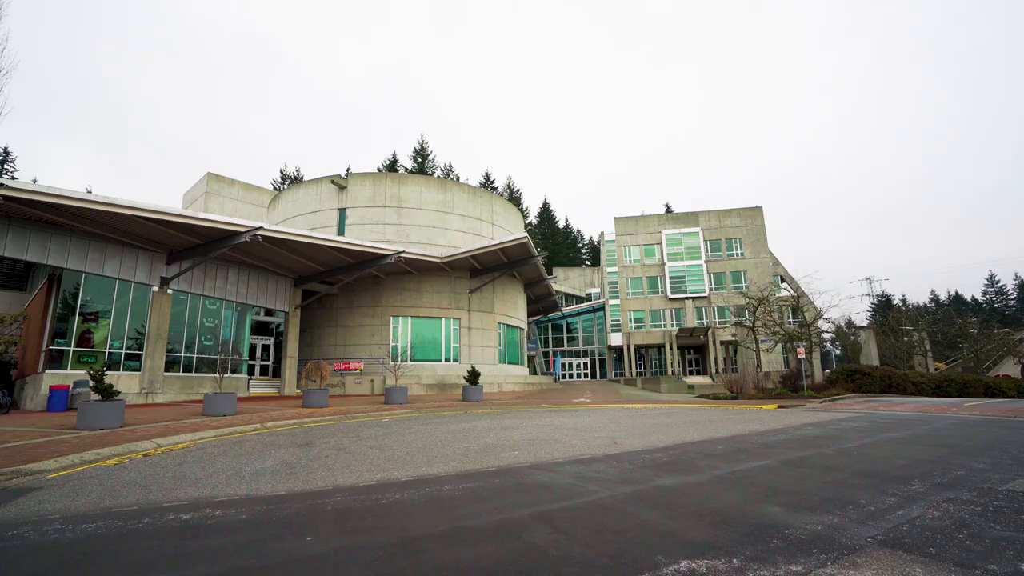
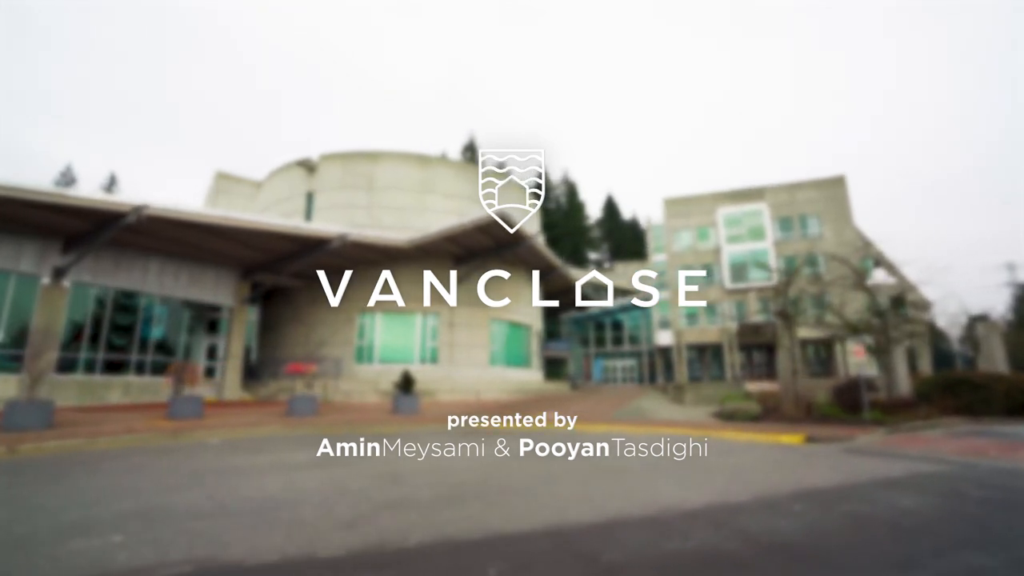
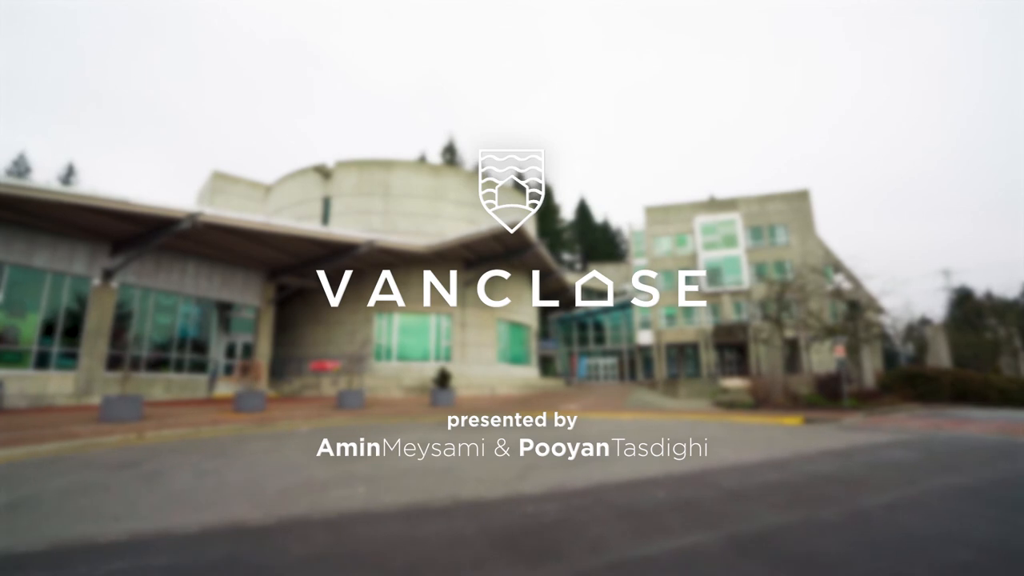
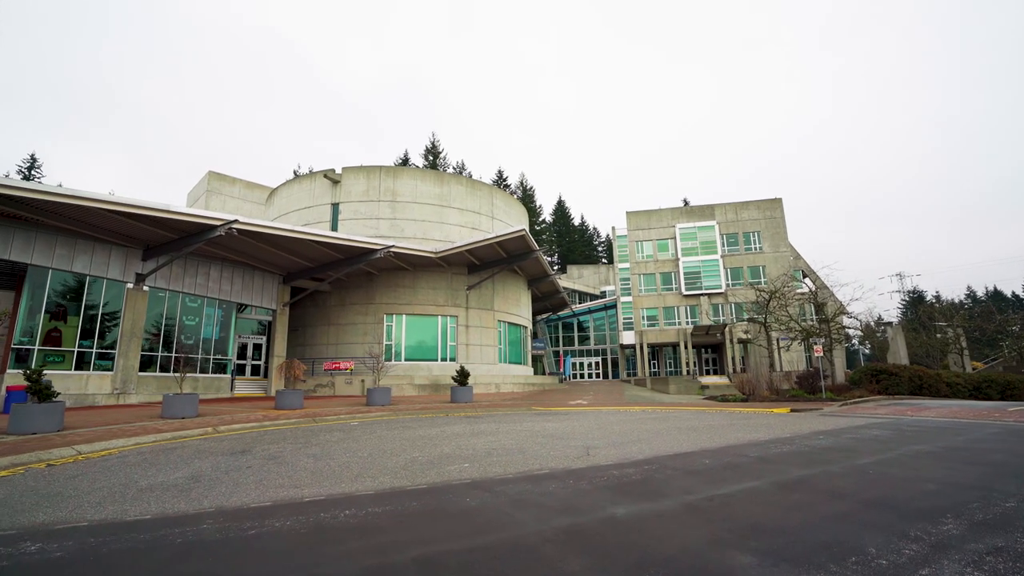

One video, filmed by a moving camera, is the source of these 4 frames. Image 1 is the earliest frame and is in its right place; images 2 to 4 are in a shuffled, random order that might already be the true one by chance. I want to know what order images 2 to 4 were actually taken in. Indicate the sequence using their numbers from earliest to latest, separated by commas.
4, 3, 2
